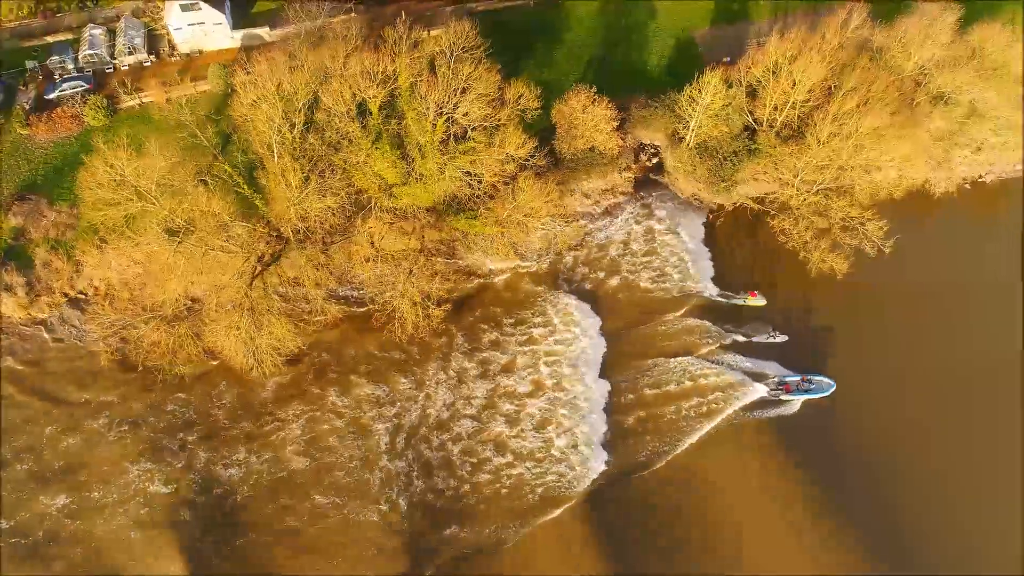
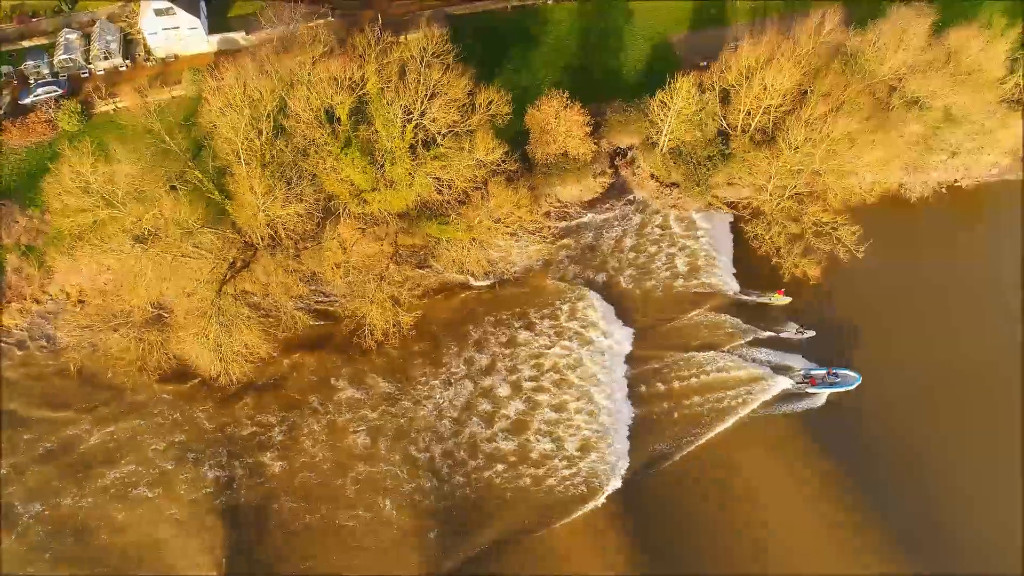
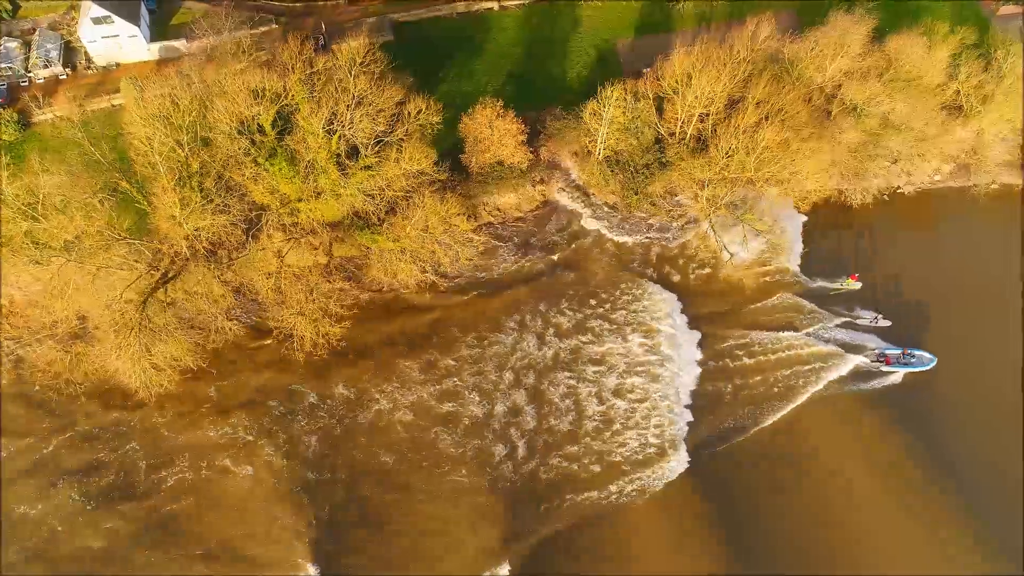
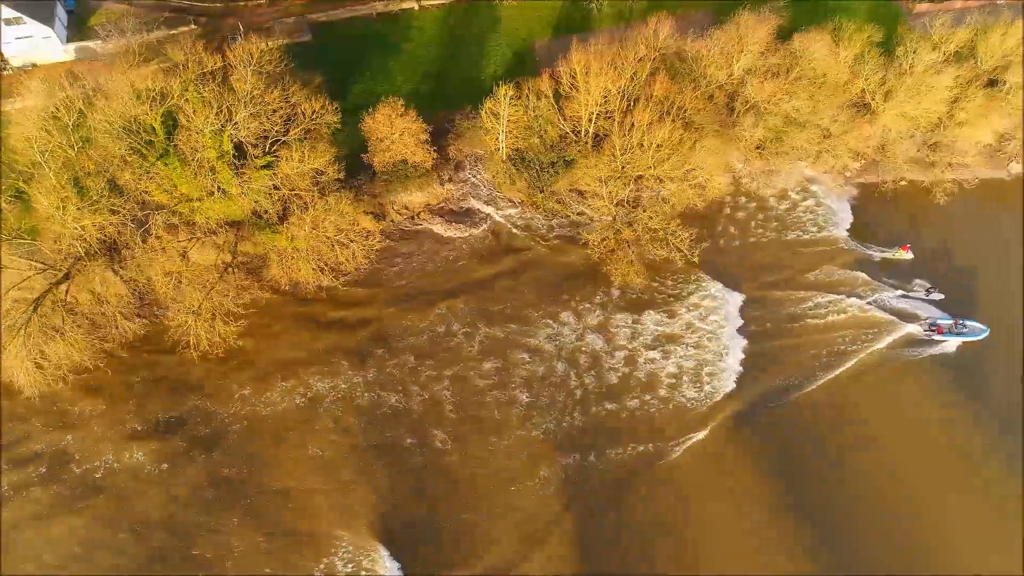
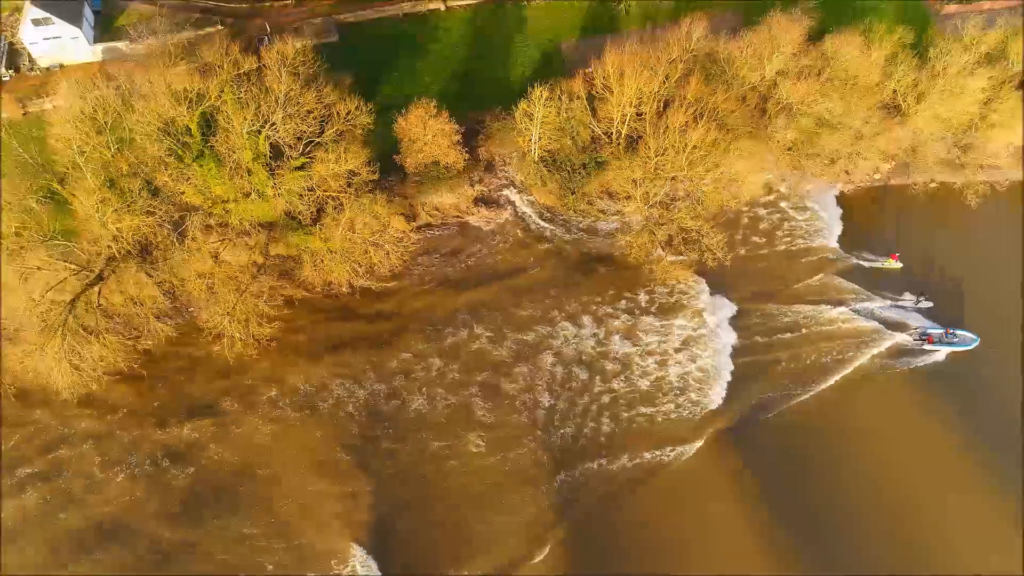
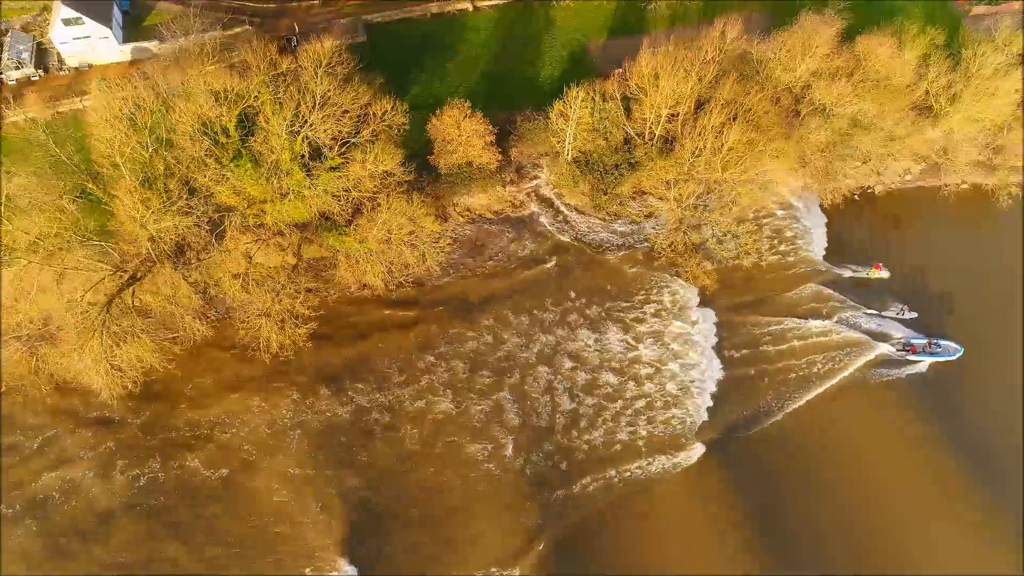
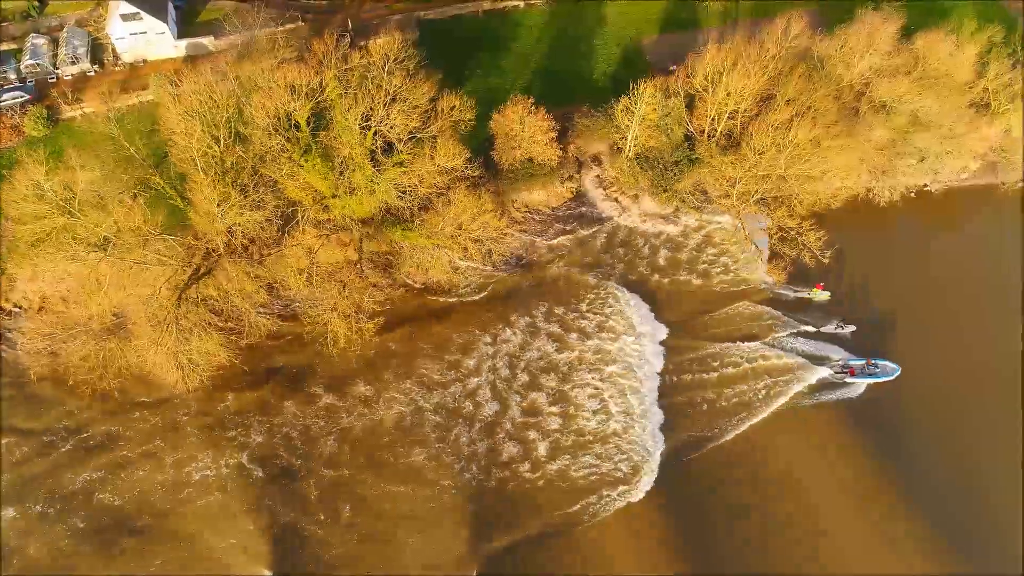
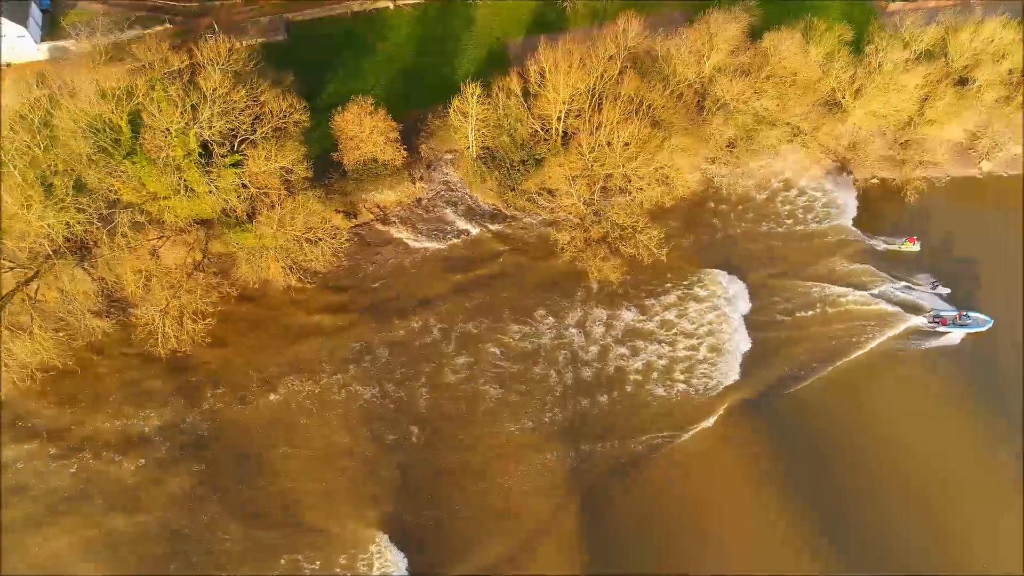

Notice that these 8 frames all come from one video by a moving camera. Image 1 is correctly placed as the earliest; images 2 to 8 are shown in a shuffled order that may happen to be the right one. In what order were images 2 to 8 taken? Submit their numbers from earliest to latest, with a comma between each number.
2, 7, 3, 6, 5, 4, 8
